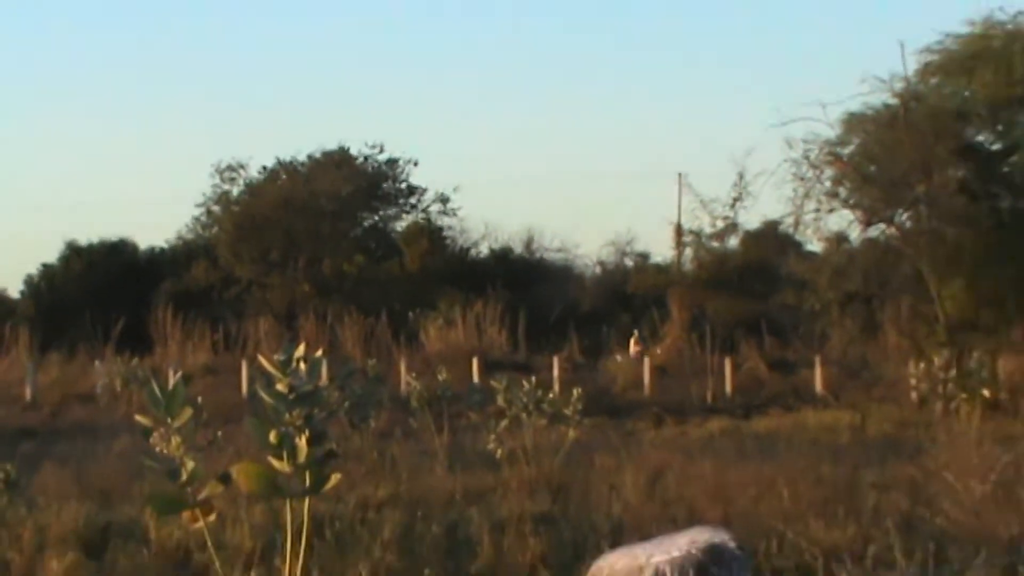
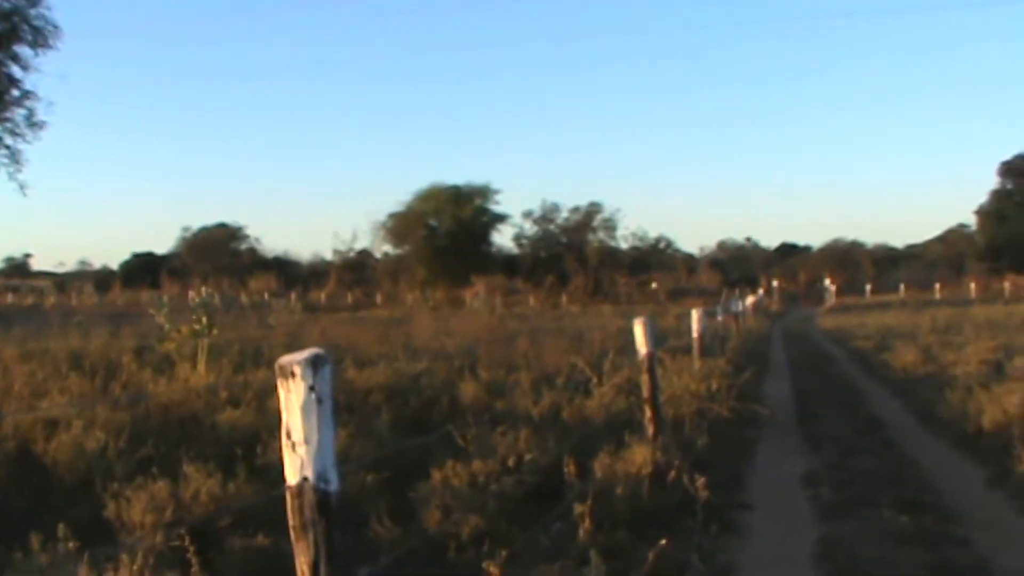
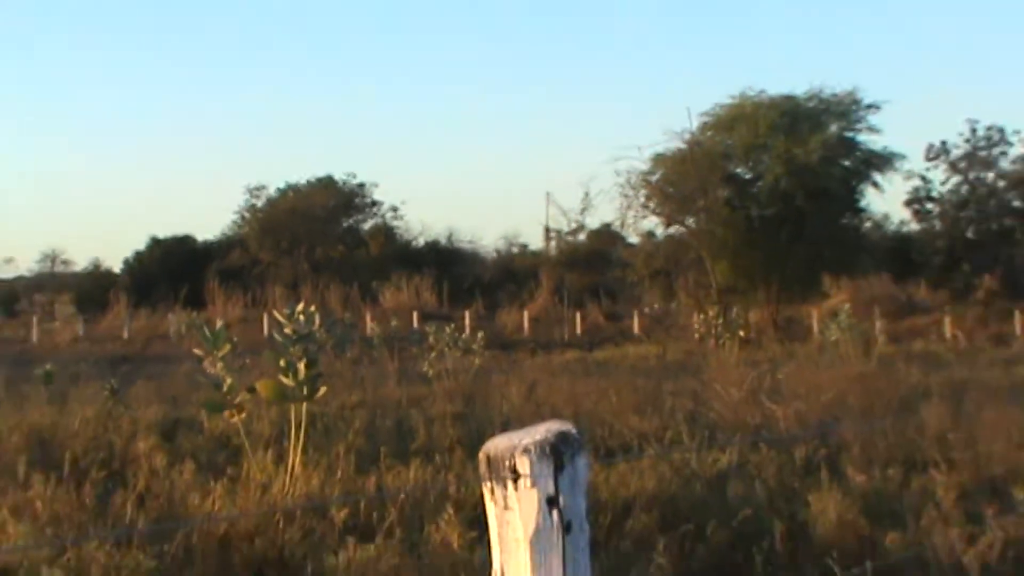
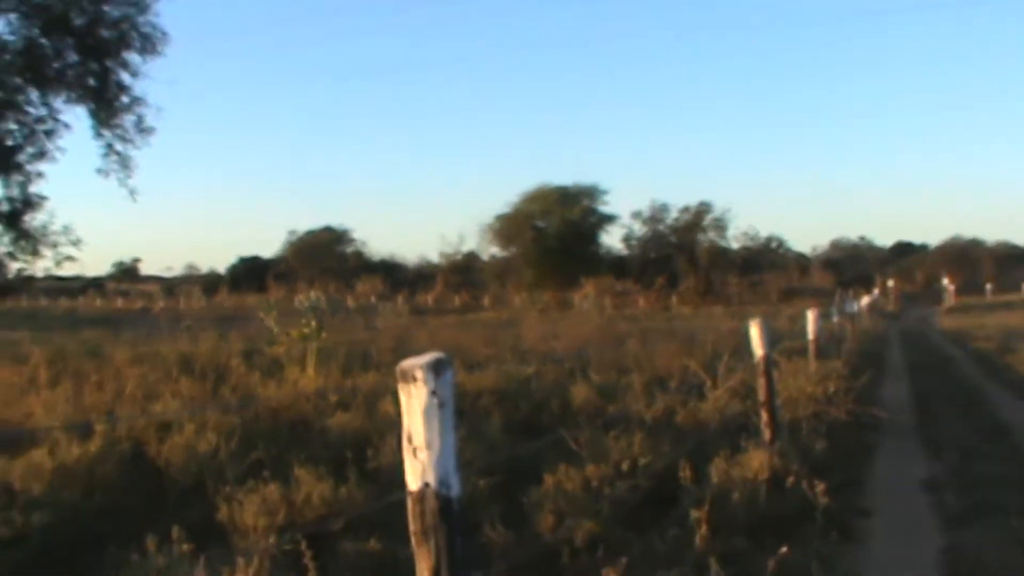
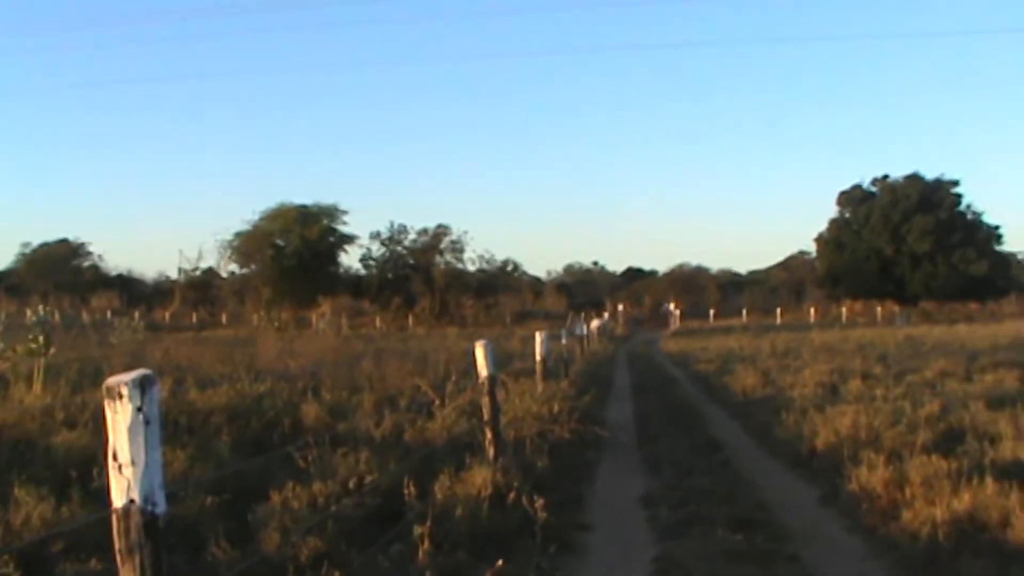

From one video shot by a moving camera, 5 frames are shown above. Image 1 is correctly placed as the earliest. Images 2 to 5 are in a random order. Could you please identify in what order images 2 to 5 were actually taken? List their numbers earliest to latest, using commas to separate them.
3, 4, 2, 5
